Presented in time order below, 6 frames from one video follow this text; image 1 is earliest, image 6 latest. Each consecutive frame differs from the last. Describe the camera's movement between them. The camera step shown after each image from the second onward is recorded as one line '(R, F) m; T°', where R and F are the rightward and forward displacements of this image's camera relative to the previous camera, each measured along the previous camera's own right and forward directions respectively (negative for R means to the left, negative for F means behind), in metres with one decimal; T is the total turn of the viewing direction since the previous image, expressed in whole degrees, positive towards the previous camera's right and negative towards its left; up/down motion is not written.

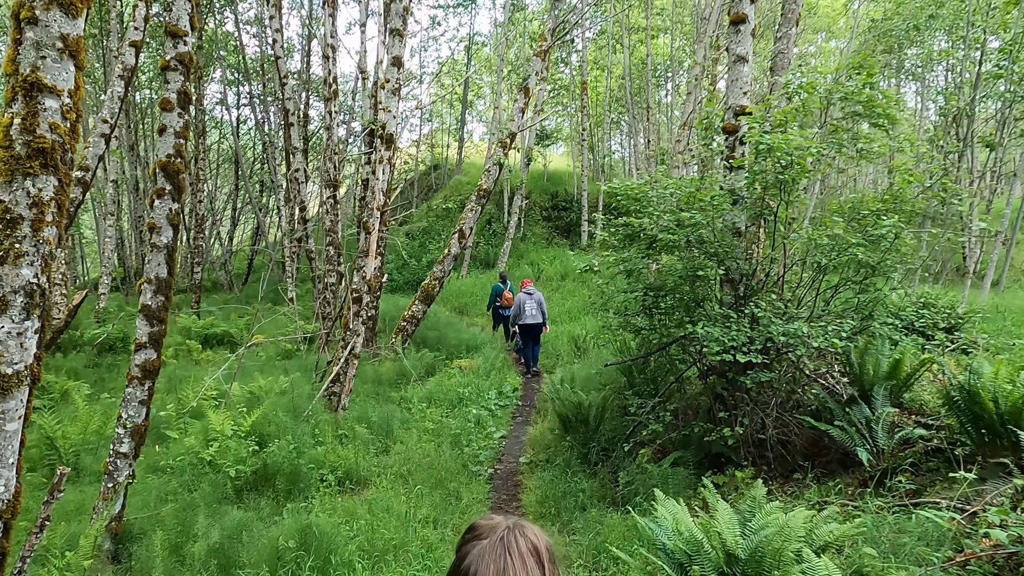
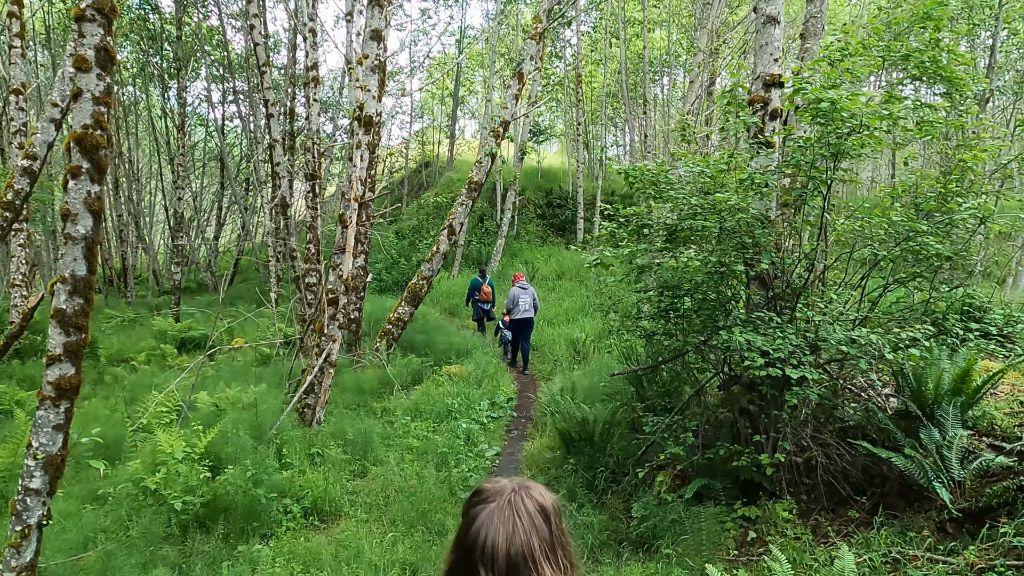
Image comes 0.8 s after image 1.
(0.0, +0.8) m; +1°
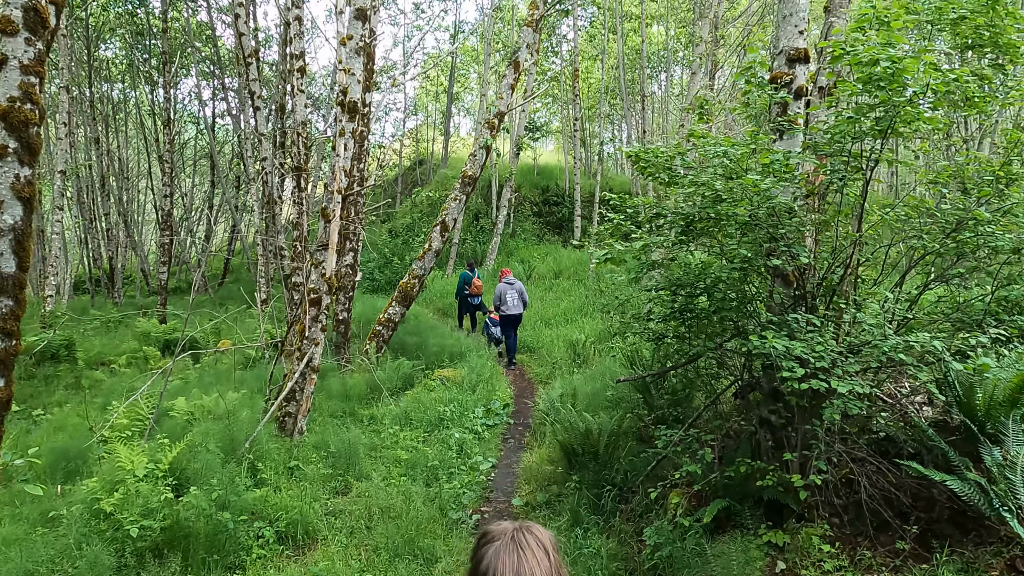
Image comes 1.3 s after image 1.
(0.0, +0.5) m; 0°
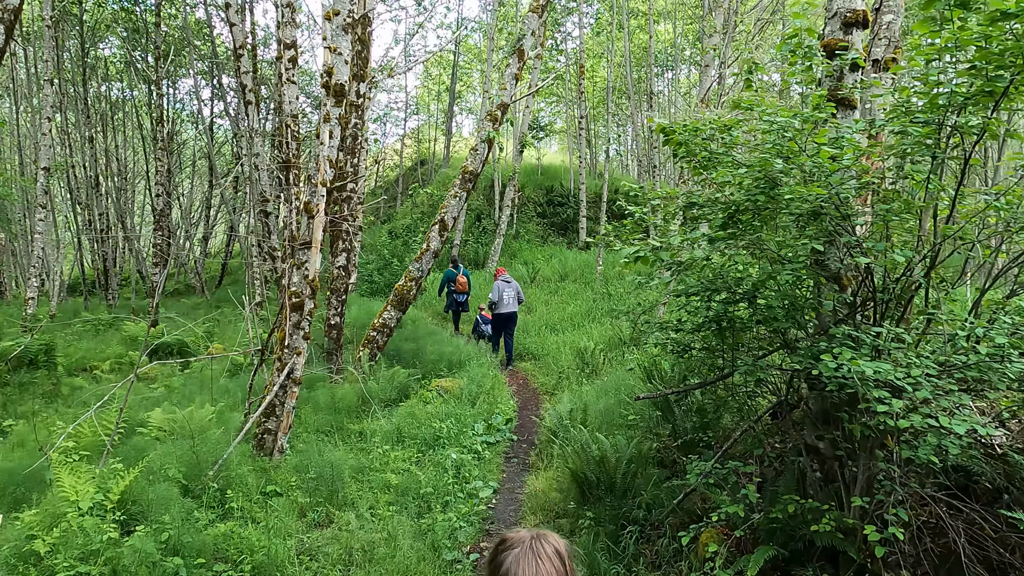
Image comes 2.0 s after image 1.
(0.0, +0.6) m; 0°
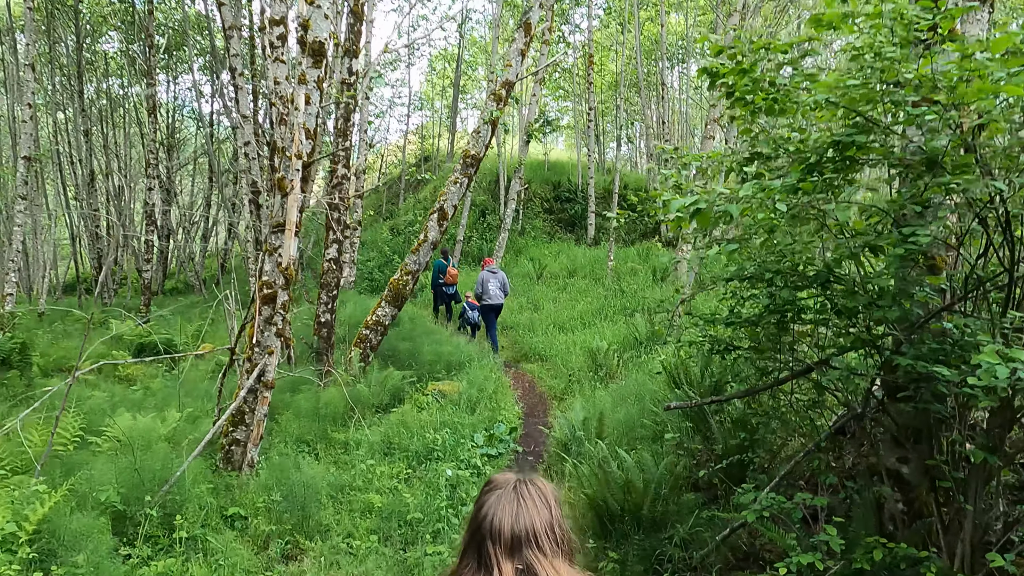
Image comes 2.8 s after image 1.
(0.0, +0.8) m; -1°
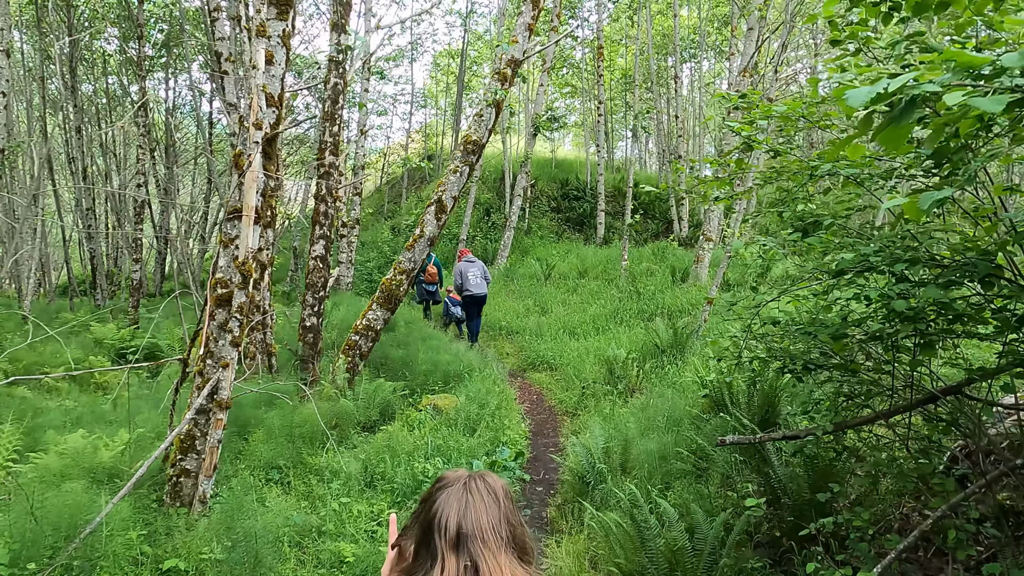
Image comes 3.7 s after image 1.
(0.0, +0.9) m; 0°
